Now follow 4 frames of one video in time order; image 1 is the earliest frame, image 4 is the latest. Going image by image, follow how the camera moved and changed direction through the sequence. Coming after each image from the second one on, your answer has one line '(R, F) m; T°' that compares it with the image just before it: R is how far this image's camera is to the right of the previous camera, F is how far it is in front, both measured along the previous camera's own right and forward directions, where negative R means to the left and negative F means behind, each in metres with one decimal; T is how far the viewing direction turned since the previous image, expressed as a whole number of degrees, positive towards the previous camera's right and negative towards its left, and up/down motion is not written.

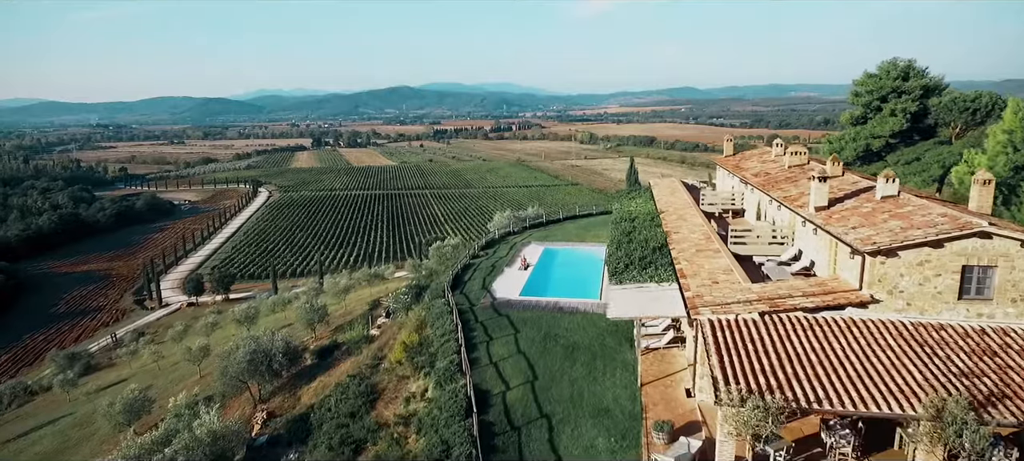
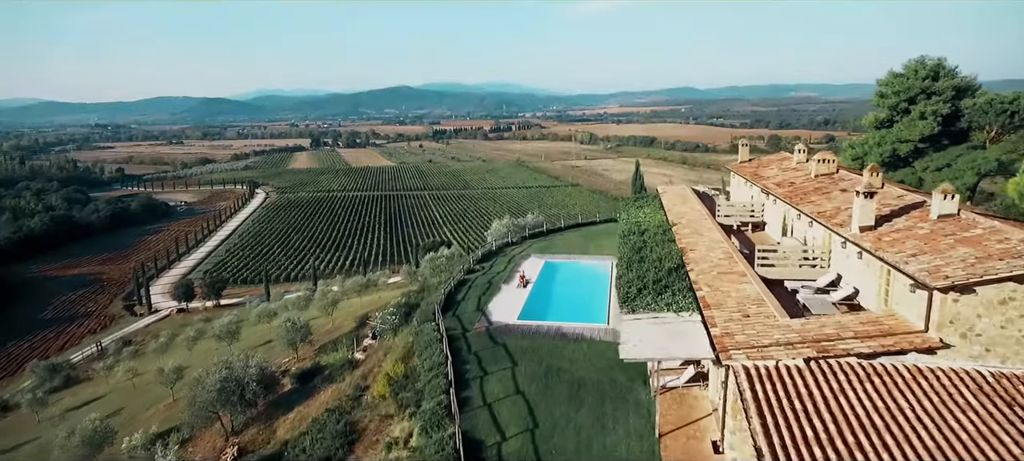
(+0.1, +1.4) m; 0°
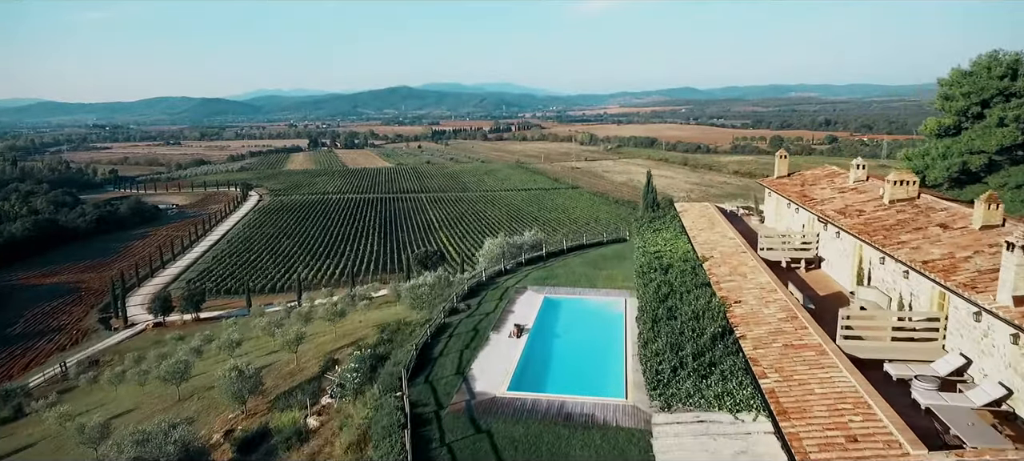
(+0.2, +2.9) m; 0°
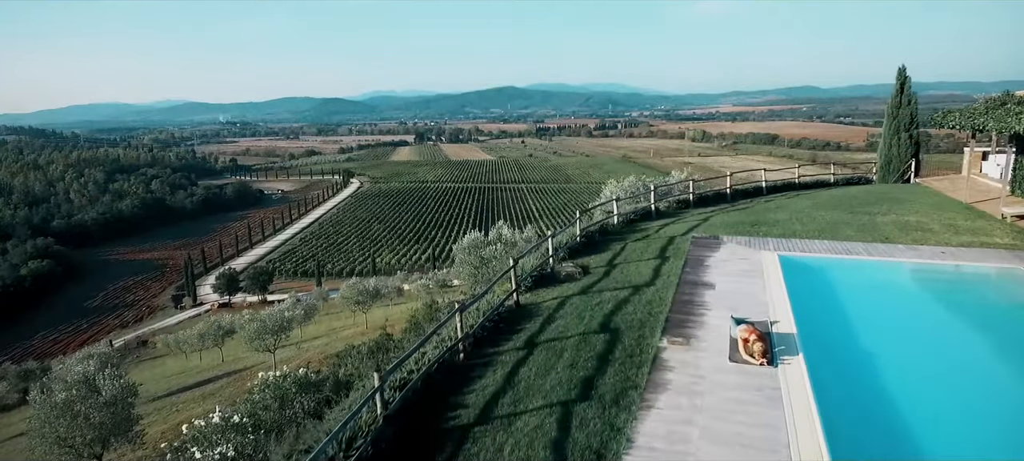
(-0.8, +9.0) m; -10°
